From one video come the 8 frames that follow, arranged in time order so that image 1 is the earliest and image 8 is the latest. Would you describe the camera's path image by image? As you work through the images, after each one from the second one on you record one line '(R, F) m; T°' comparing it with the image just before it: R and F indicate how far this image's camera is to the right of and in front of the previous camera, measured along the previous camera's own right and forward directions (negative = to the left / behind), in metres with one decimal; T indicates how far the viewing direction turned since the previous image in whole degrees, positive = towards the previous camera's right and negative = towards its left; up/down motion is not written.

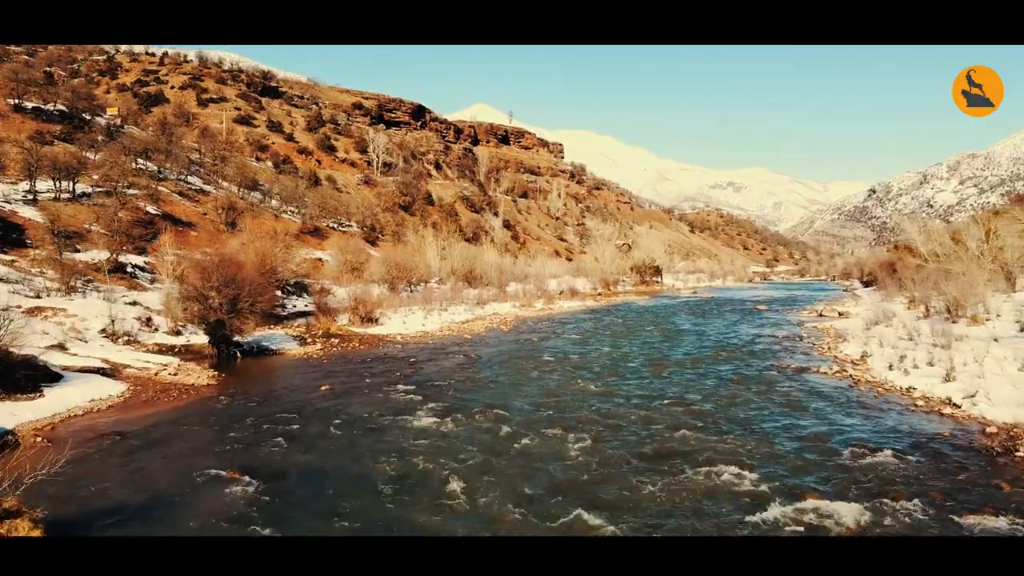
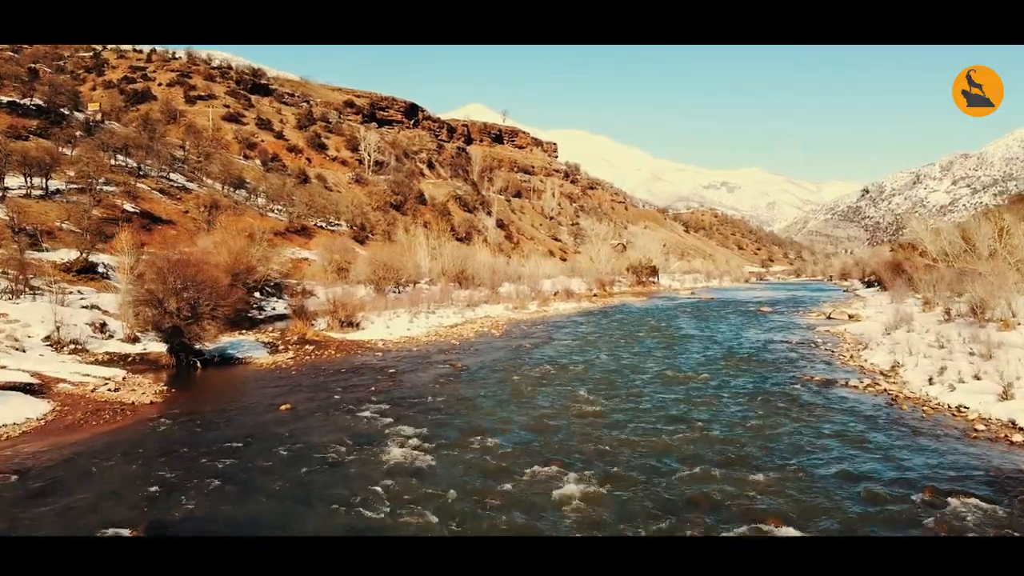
(+0.1, +1.8) m; 0°
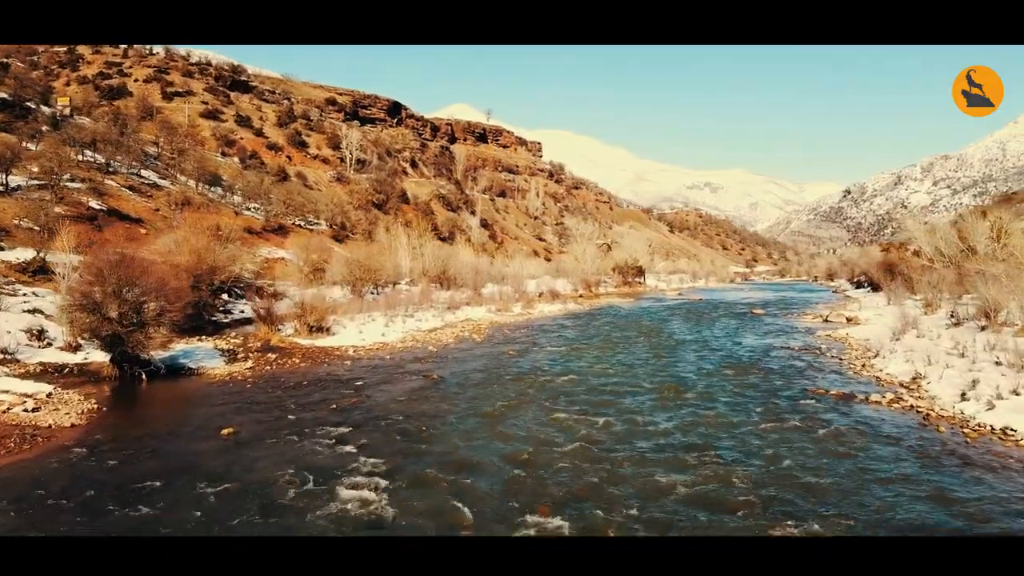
(+0.1, +1.5) m; +1°
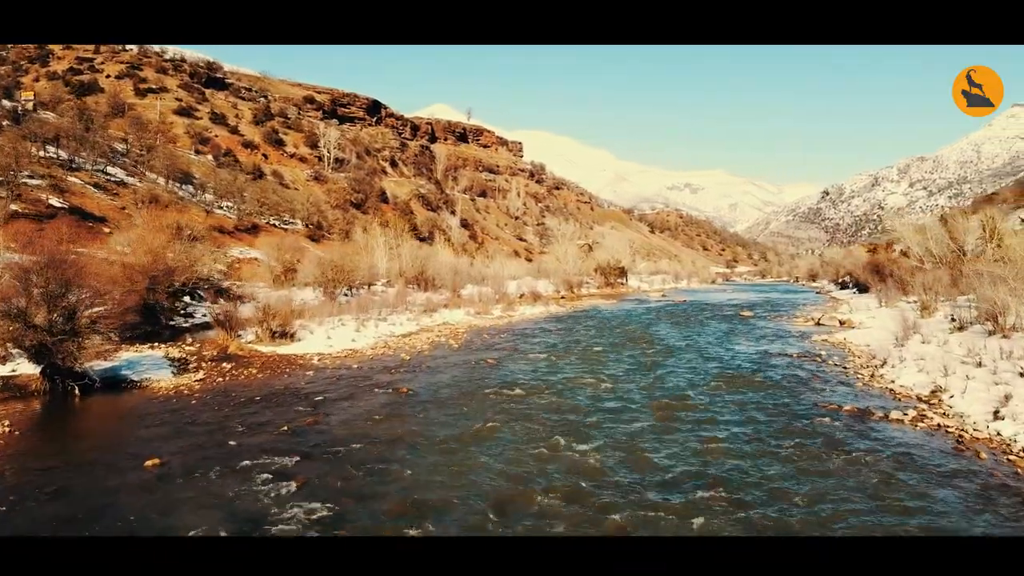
(0.0, +1.4) m; +1°
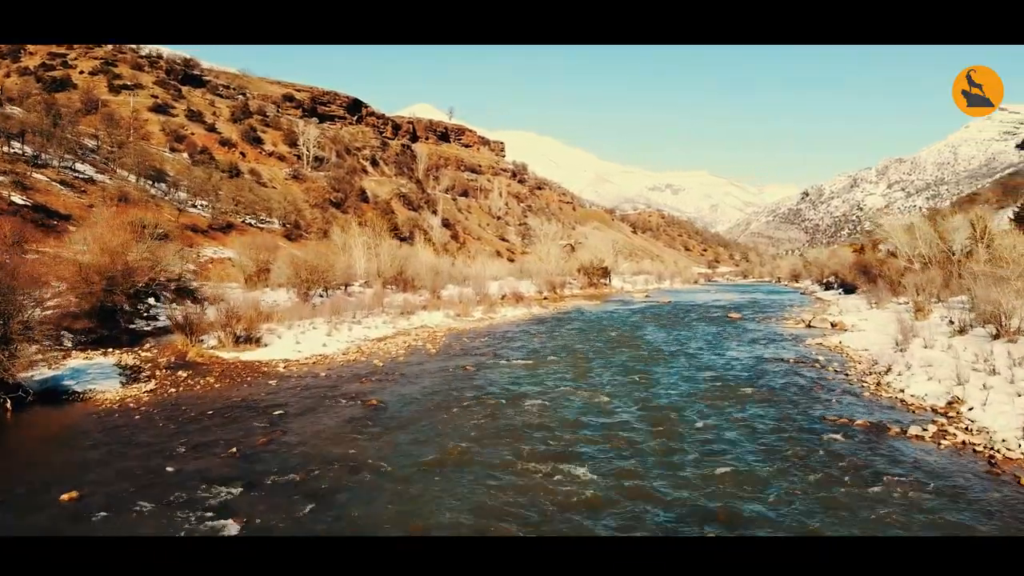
(0.0, +1.1) m; +1°
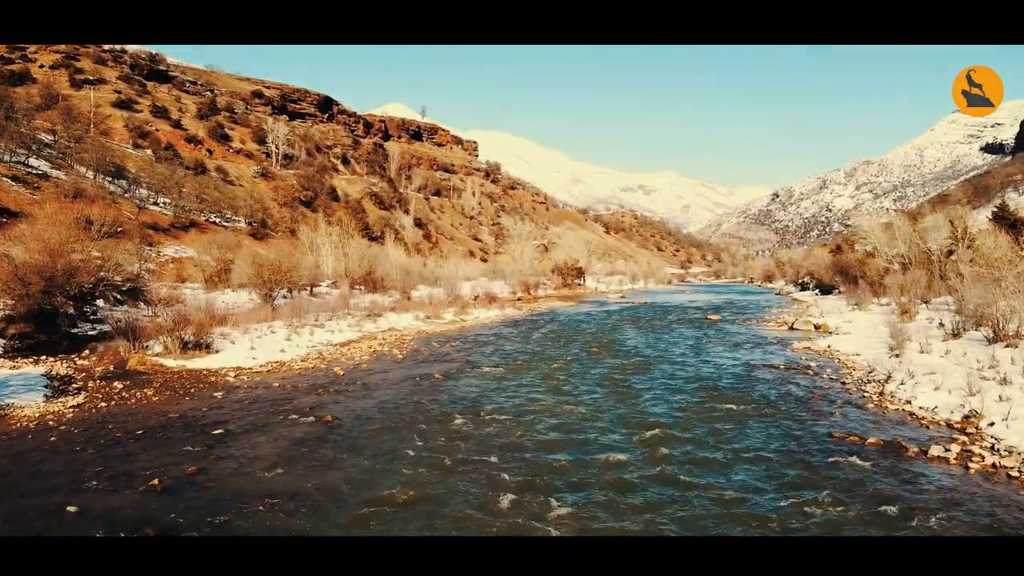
(0.0, +1.2) m; +2°
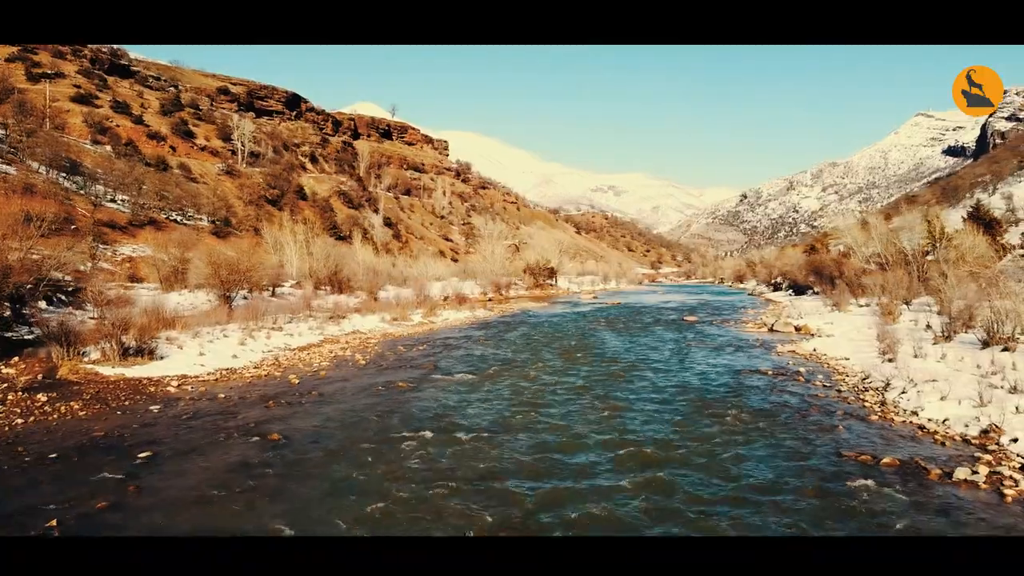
(0.0, +1.1) m; +2°
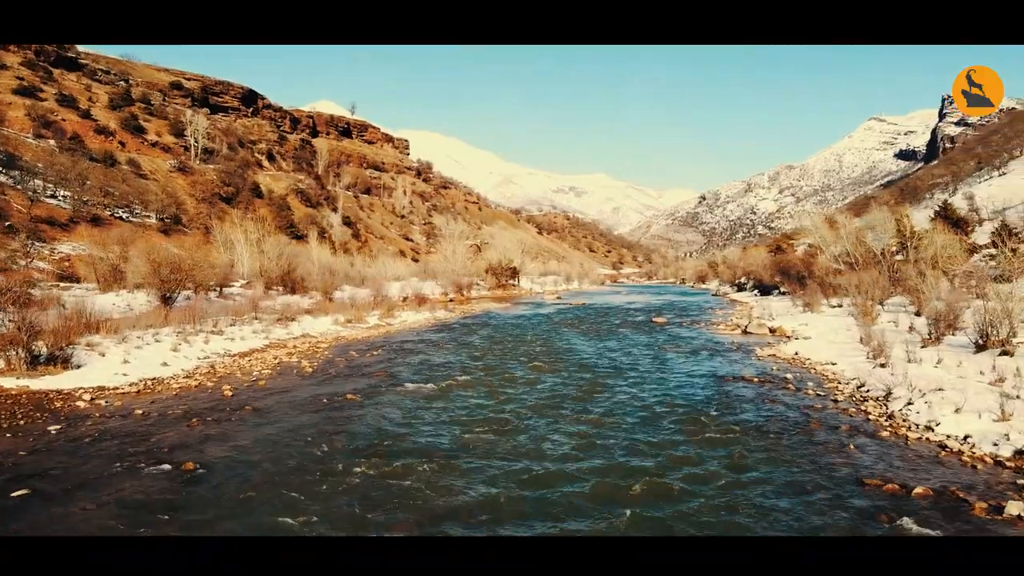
(0.0, +1.5) m; +3°
